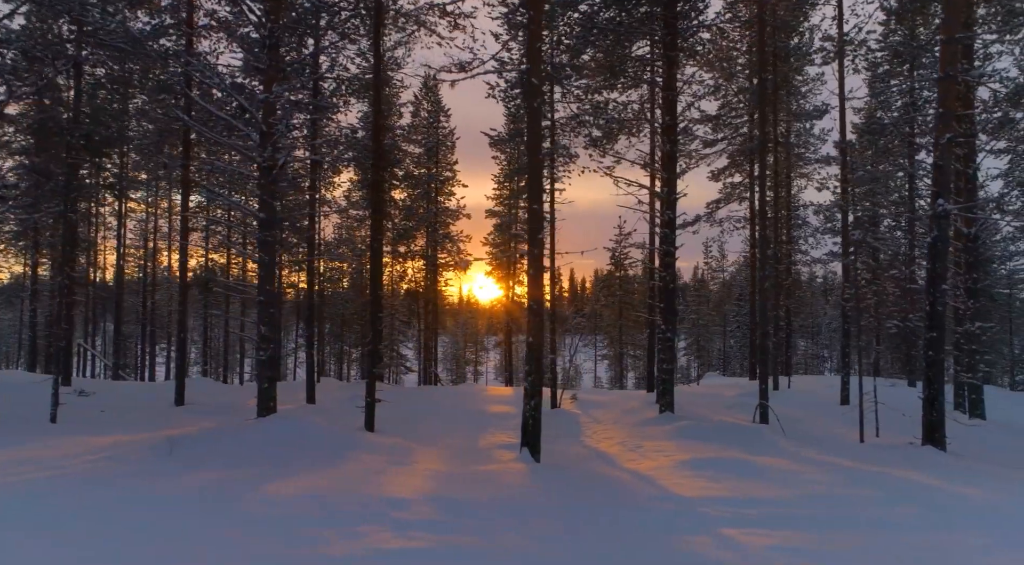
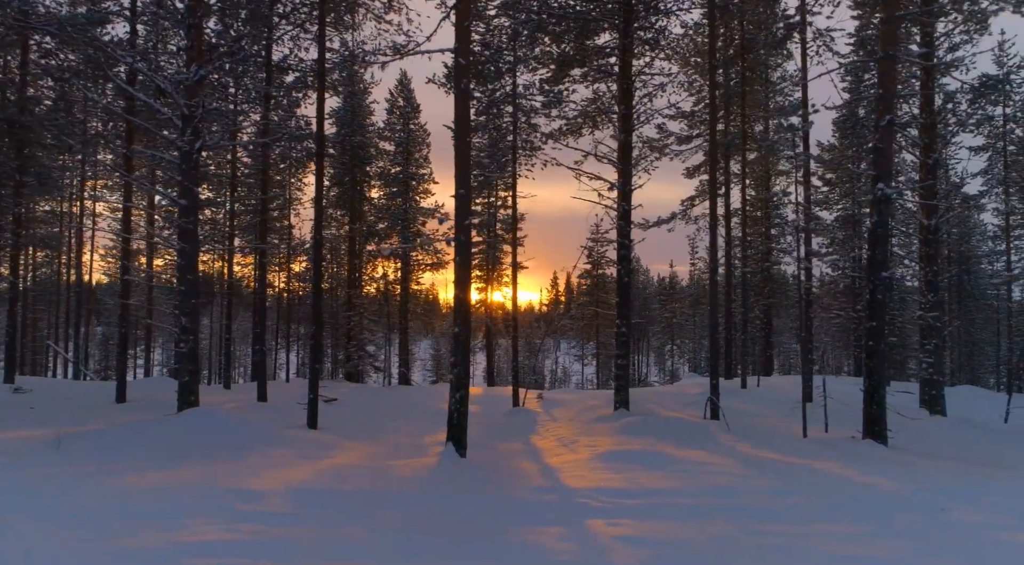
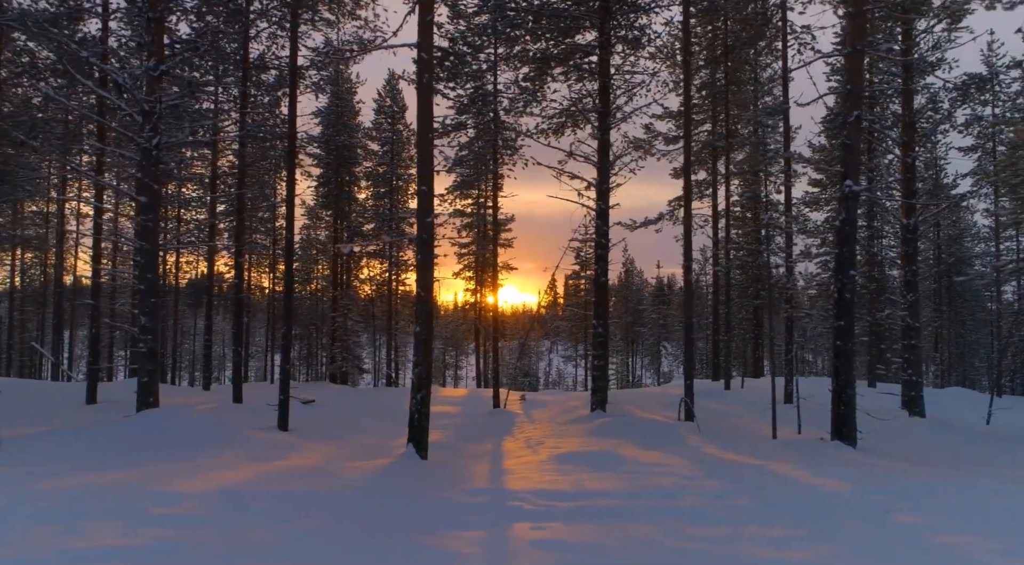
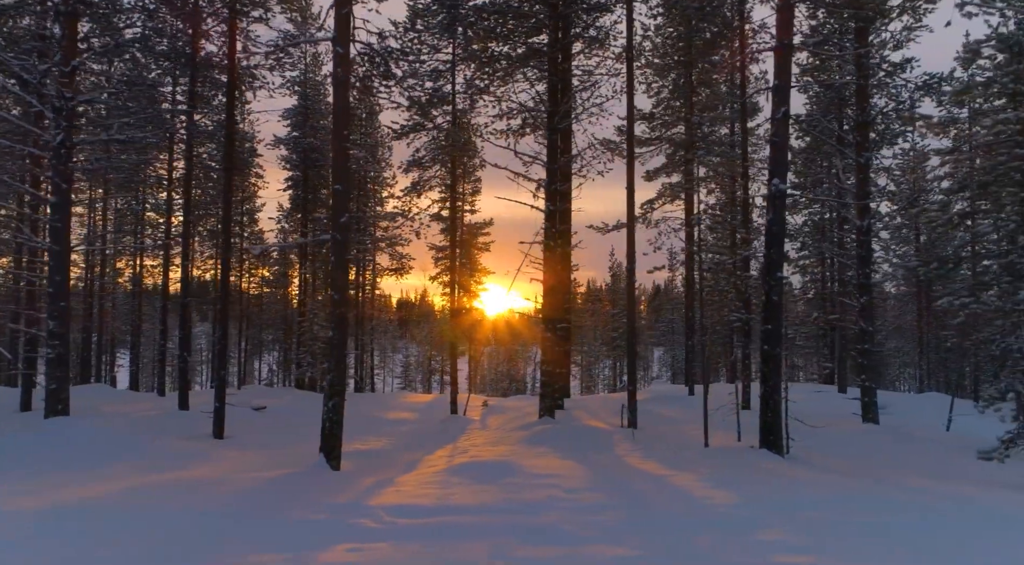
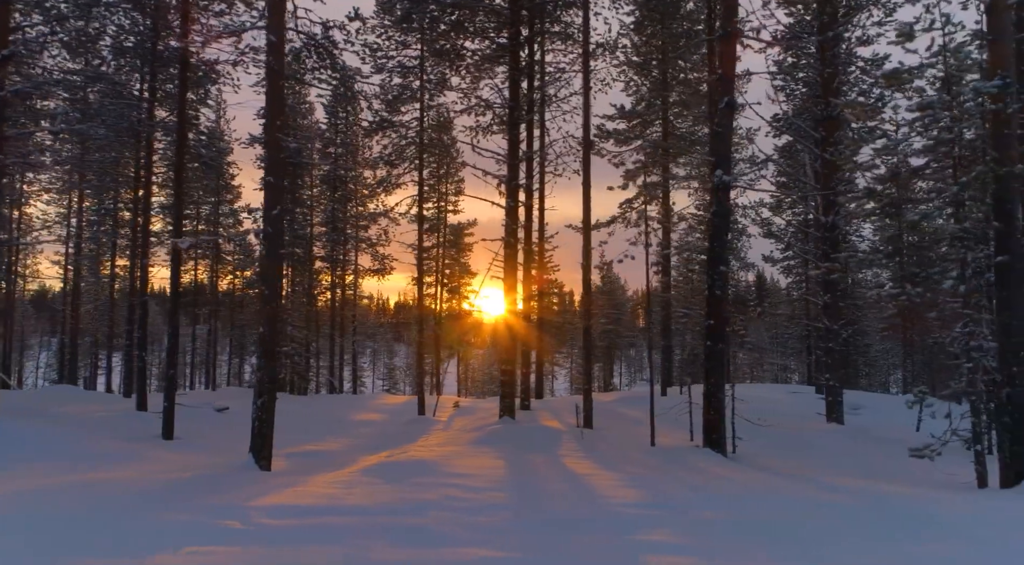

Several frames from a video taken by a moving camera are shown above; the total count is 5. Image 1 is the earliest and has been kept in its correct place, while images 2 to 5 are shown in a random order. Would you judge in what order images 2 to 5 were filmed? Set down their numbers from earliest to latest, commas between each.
2, 3, 4, 5
